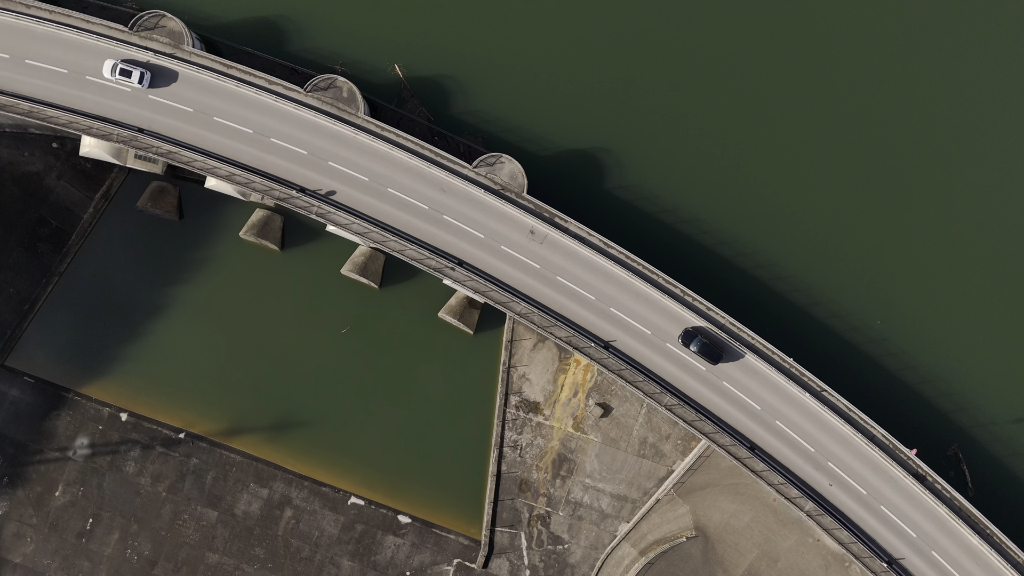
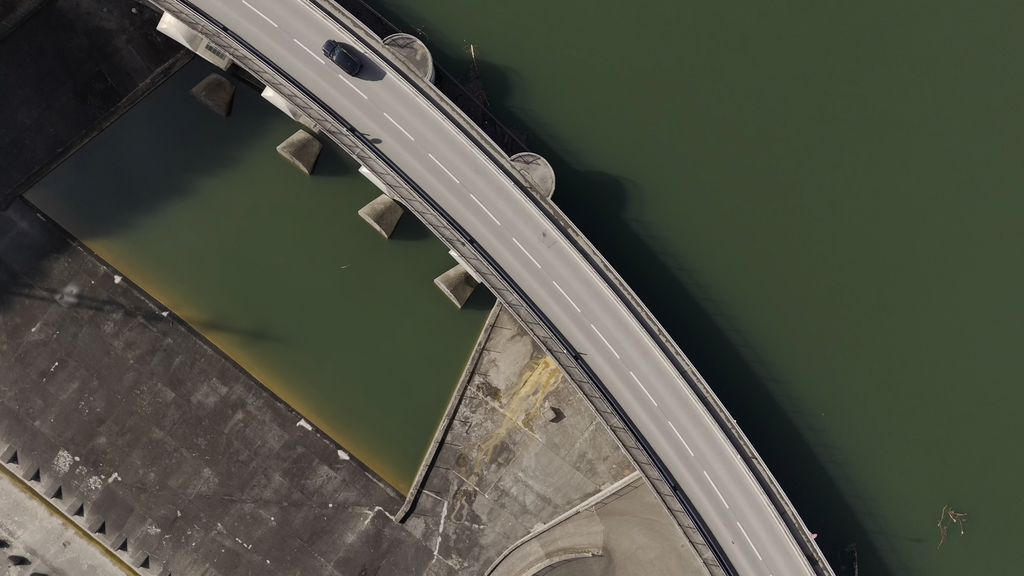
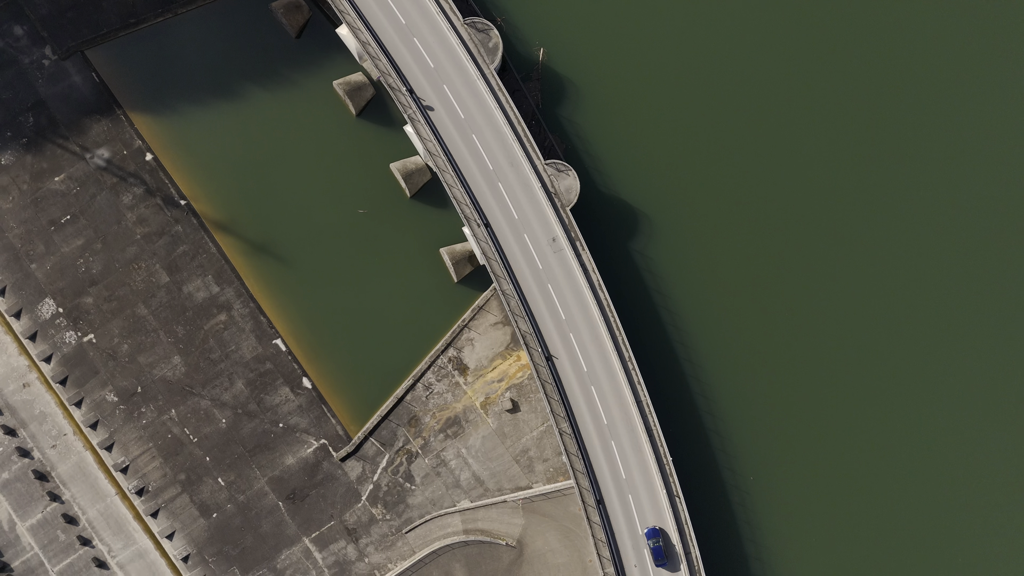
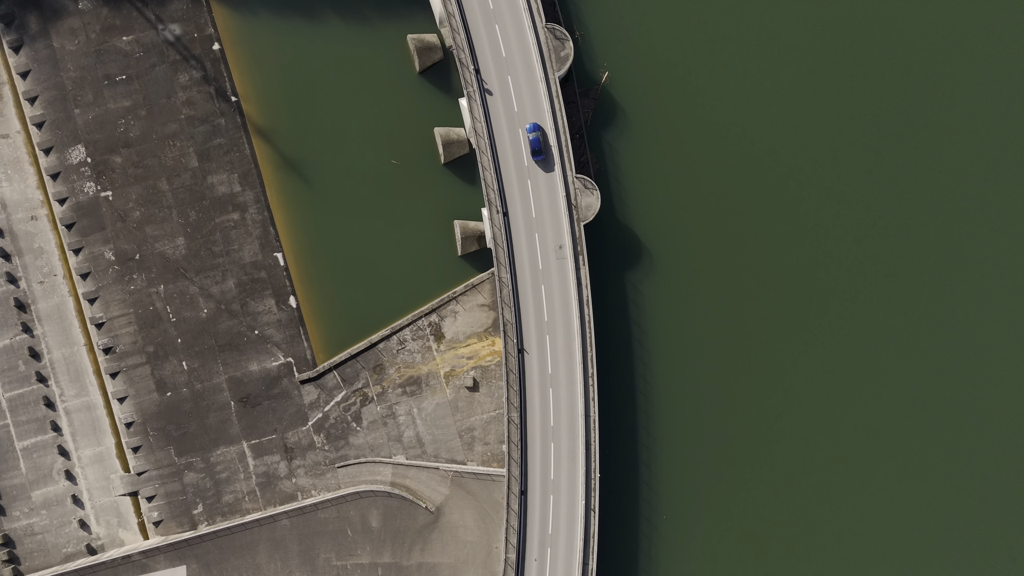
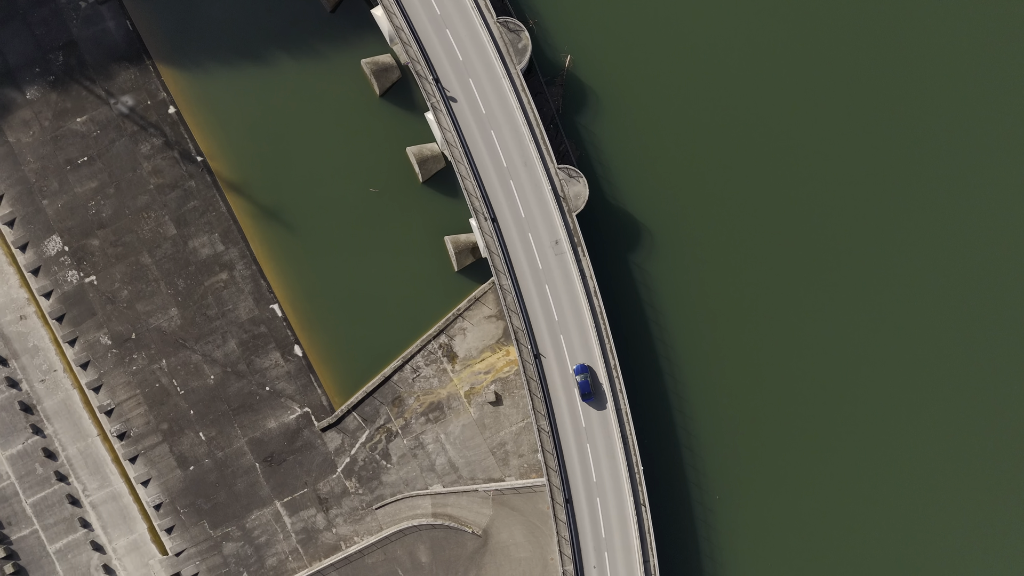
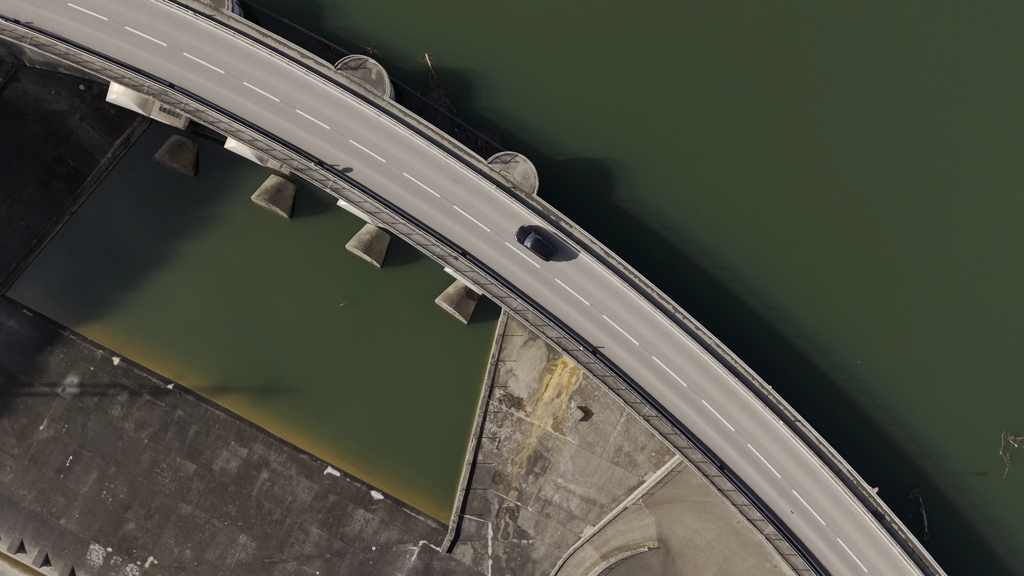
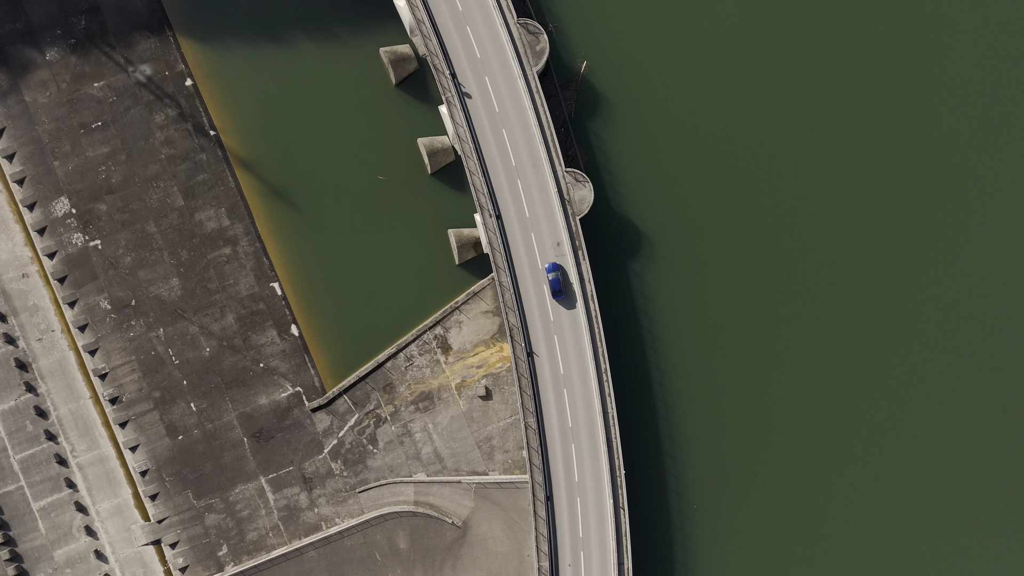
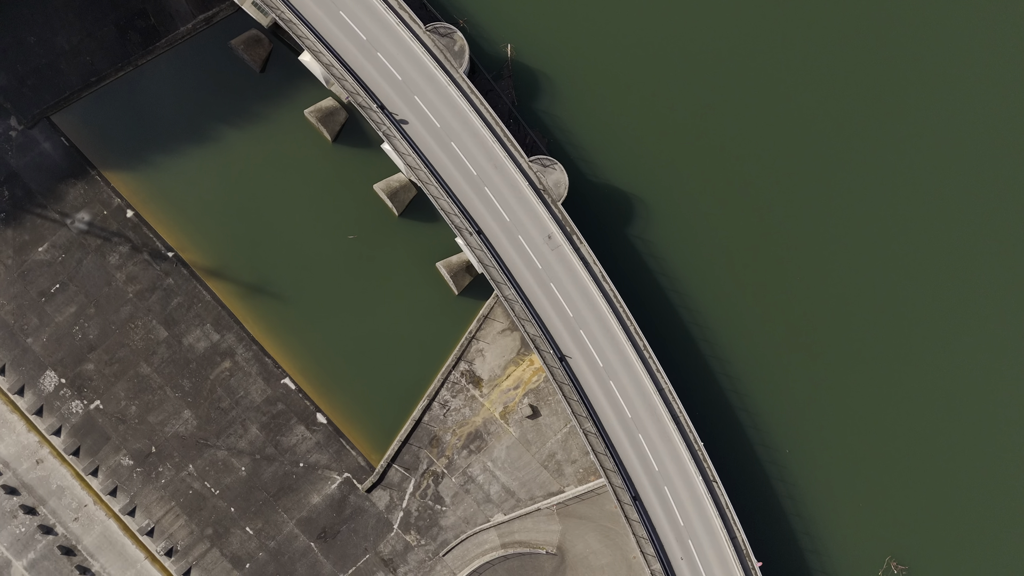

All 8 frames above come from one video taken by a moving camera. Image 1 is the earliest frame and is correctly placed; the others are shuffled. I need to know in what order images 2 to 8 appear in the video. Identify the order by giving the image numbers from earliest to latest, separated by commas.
6, 2, 8, 3, 5, 7, 4
